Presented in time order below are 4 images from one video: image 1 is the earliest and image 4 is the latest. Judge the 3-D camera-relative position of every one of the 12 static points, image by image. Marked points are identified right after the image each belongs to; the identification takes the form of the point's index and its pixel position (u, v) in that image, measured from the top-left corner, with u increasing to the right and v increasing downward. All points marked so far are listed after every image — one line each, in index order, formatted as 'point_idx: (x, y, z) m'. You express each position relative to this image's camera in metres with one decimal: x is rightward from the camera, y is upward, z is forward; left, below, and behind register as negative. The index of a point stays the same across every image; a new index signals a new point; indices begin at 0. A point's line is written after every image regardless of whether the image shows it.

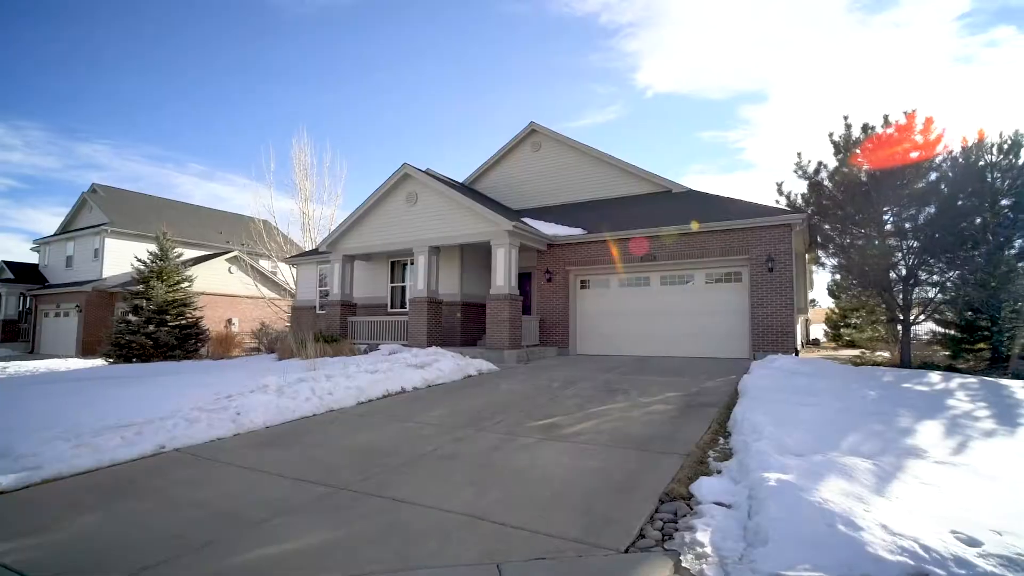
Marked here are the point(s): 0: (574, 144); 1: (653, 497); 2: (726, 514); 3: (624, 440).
0: (+2.1, +4.8, +18.0) m
1: (+1.1, -1.6, +4.3) m
2: (+1.5, -1.5, +3.7) m
3: (+1.2, -1.7, +5.9) m
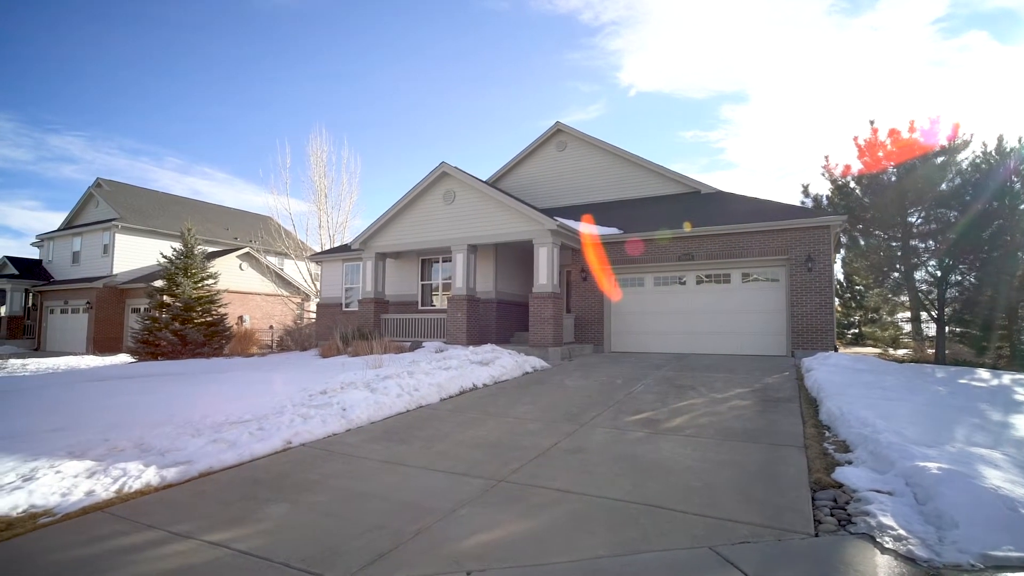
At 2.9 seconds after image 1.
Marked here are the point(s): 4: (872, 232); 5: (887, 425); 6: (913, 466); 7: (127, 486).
0: (+3.0, +4.9, +18.2) m
1: (+2.4, -1.6, +4.5) m
2: (+2.8, -1.6, +4.0) m
3: (+2.5, -1.7, +6.1) m
4: (+11.1, +1.7, +16.7) m
5: (+3.8, -1.4, +5.6) m
6: (+3.2, -1.4, +4.3) m
7: (-3.2, -1.6, +4.5) m
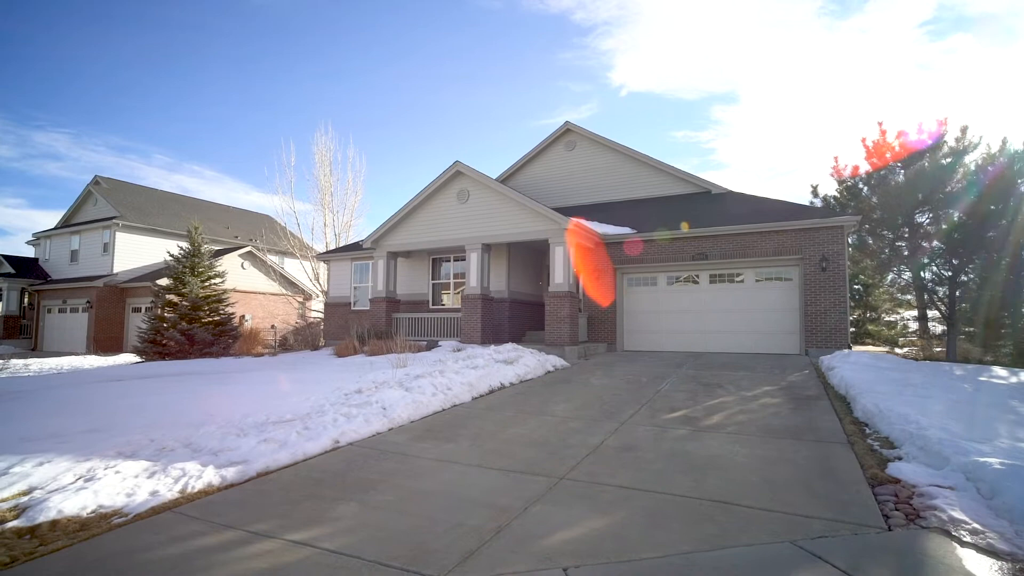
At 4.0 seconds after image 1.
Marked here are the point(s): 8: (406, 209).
0: (+3.3, +4.9, +18.3) m
1: (+3.0, -1.6, +4.6) m
2: (+3.3, -1.5, +4.0) m
3: (+3.0, -1.6, +6.2) m
4: (+11.4, +1.8, +16.9) m
5: (+4.4, -1.4, +5.7) m
6: (+3.7, -1.4, +4.4) m
7: (-2.6, -1.6, +4.4) m
8: (-3.0, +2.3, +15.5) m
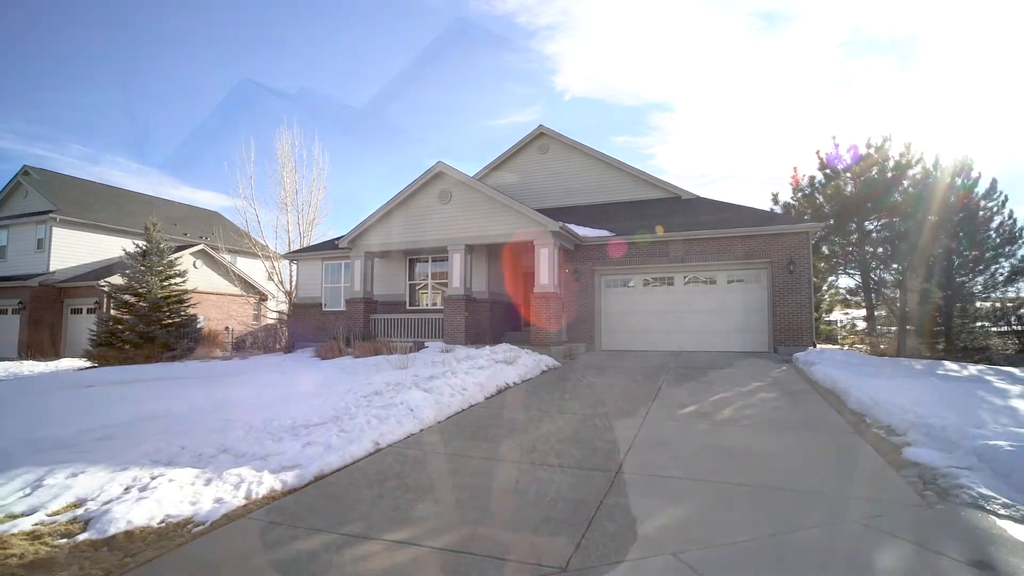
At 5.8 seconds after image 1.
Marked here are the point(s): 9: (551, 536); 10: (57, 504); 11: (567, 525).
0: (+2.4, +4.9, +18.7) m
1: (+3.5, -1.7, +5.1) m
2: (+3.9, -1.6, +4.5) m
3: (+3.4, -1.7, +6.7) m
4: (+10.7, +1.7, +18.2) m
5: (+4.8, -1.4, +6.3) m
6: (+4.3, -1.4, +4.9) m
7: (-2.1, -1.6, +4.3) m
8: (-3.6, +2.2, +15.3) m
9: (+0.2, -1.6, +3.6) m
10: (-3.4, -1.6, +4.0) m
11: (+0.4, -1.7, +3.8) m
